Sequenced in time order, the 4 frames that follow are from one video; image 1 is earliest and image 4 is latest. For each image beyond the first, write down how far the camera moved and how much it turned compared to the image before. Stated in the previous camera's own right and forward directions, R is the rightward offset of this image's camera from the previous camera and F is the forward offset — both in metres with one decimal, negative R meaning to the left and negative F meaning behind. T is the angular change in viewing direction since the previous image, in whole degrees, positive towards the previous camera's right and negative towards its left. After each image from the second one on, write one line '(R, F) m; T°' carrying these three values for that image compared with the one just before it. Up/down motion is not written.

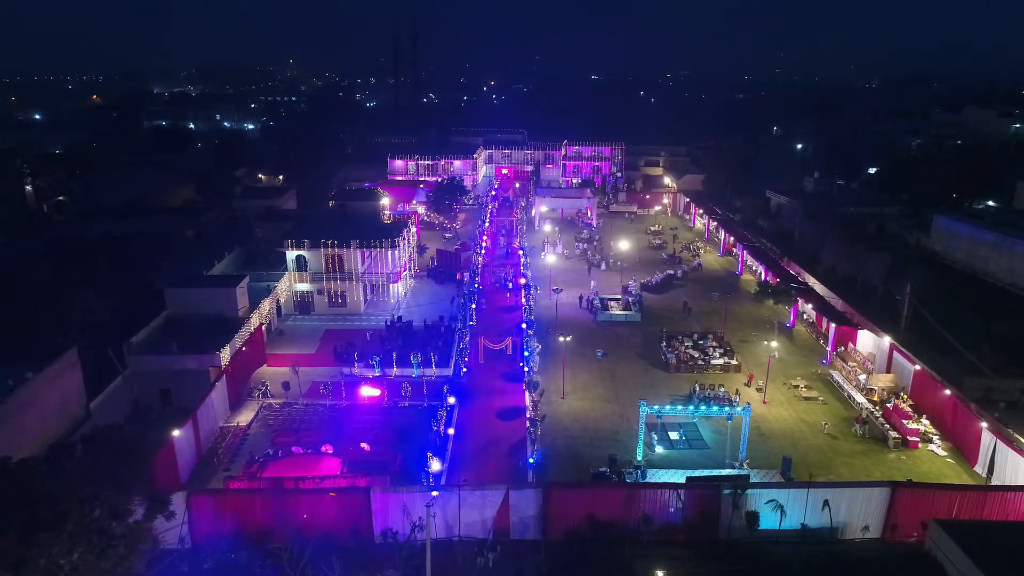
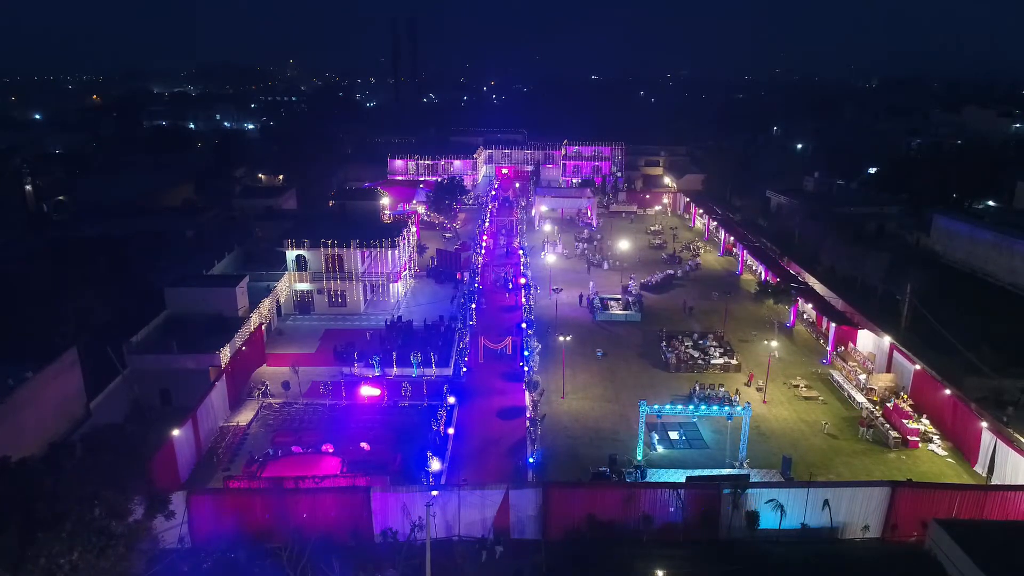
(0.0, 0.0) m; 0°
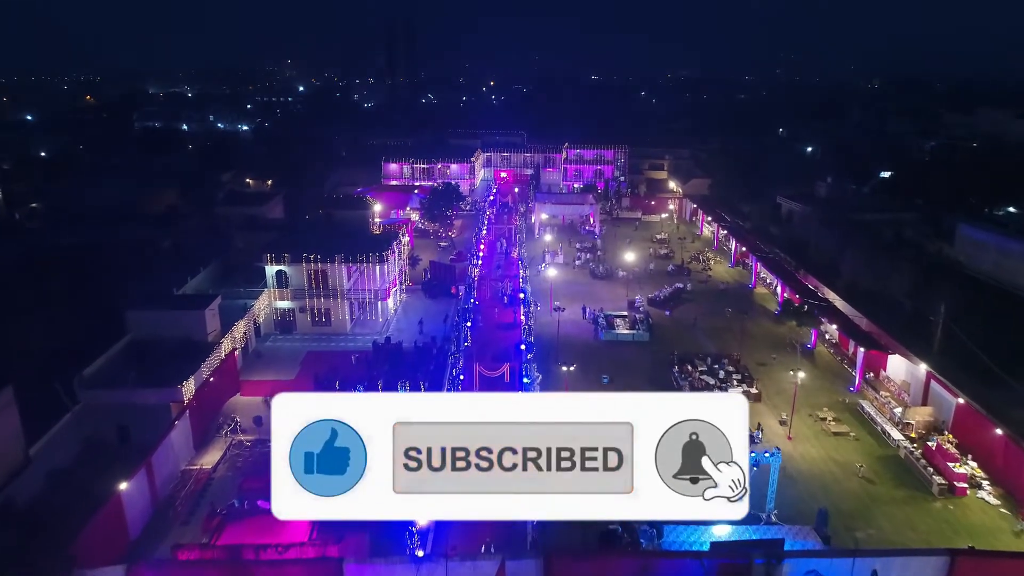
(+0.1, +1.6) m; 0°
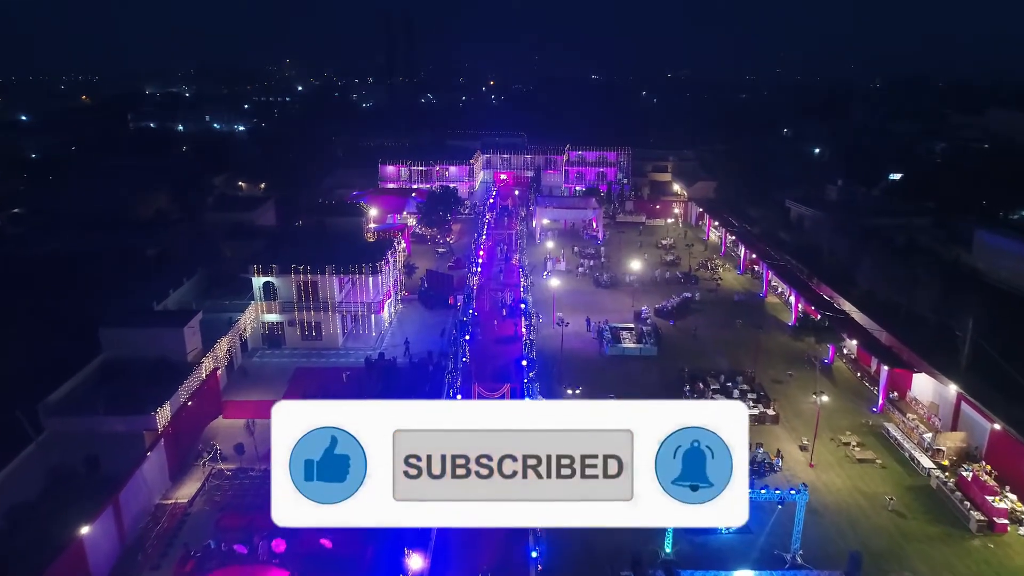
(0.0, +1.0) m; 0°
